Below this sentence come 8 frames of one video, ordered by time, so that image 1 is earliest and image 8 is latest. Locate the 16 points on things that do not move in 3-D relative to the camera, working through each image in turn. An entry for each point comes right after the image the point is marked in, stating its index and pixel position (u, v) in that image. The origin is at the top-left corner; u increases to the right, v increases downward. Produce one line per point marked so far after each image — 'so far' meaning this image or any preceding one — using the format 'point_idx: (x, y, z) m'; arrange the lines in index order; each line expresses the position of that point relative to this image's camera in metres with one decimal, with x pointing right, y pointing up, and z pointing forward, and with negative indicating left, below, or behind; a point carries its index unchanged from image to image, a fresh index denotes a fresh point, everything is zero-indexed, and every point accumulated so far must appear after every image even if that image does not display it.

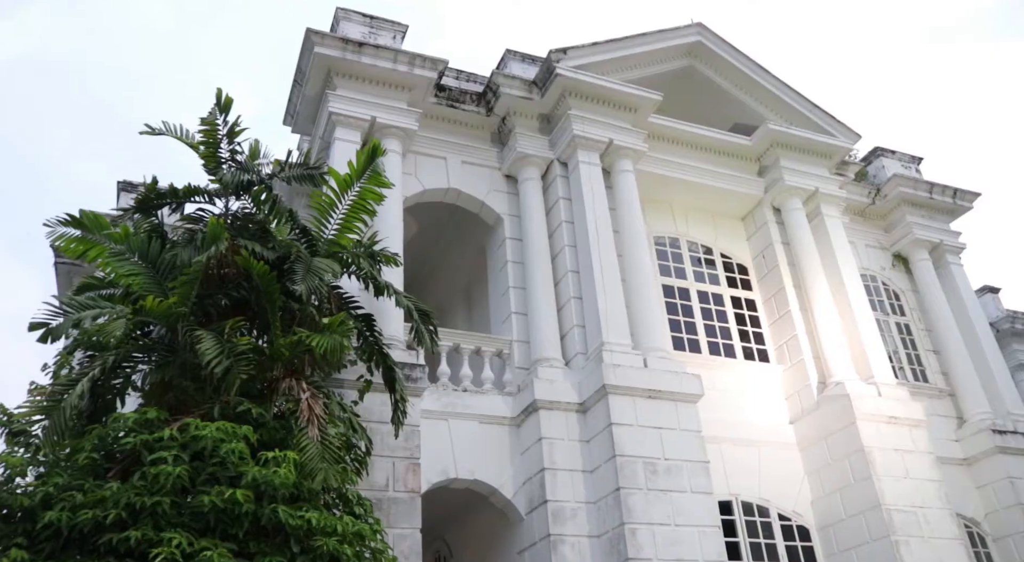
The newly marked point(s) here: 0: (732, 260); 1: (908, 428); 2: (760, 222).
0: (+3.4, +0.3, +13.4) m
1: (+5.2, -1.9, +11.2) m
2: (+3.9, +0.9, +13.5) m
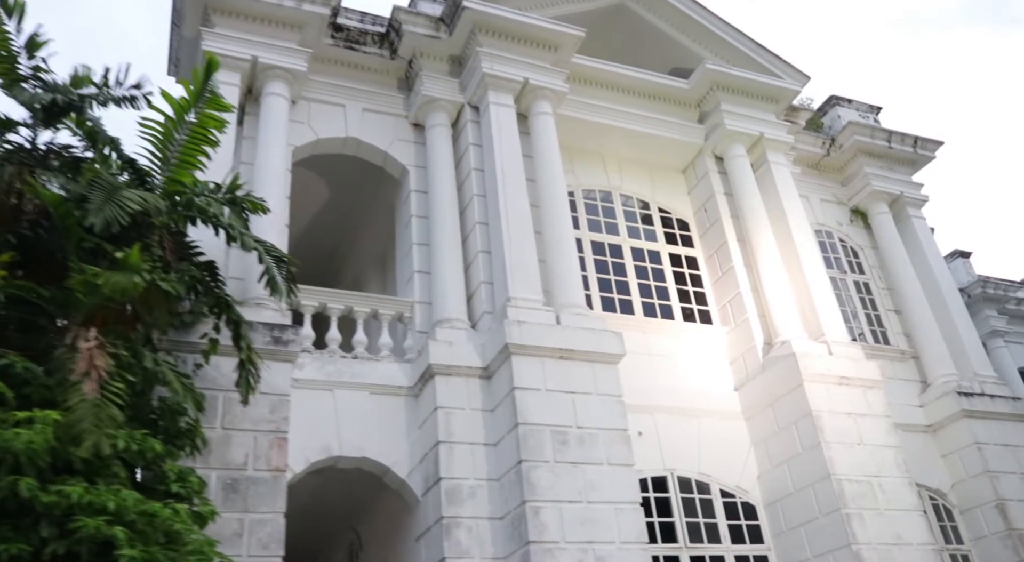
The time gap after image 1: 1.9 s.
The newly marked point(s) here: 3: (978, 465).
0: (+2.3, +0.9, +12.2) m
1: (+4.1, -1.3, +10.0) m
2: (+2.7, +1.6, +12.3) m
3: (+6.0, -2.4, +11.1) m
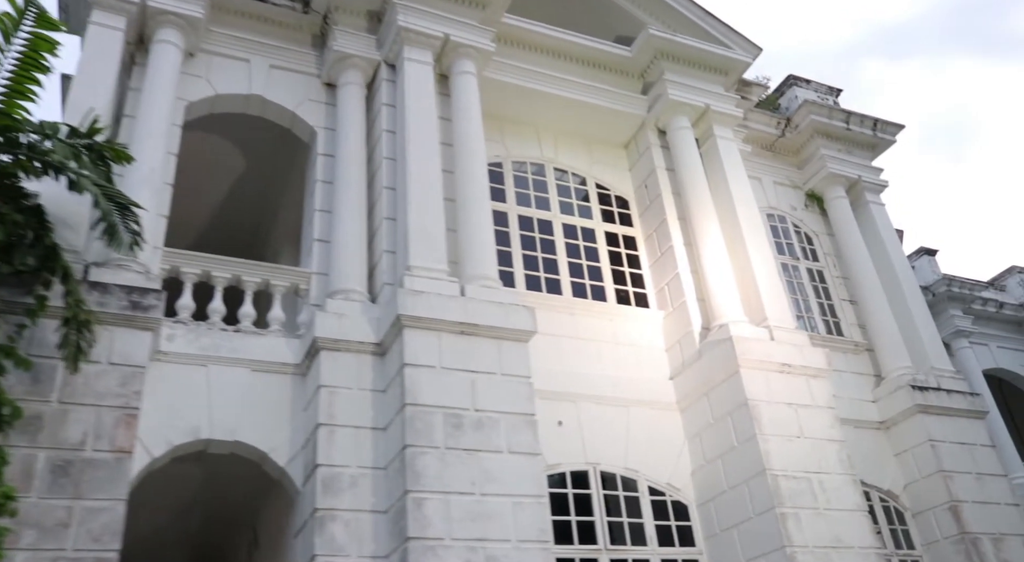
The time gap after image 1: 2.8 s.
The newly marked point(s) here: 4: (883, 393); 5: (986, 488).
0: (+1.3, +1.2, +11.3) m
1: (+3.1, -1.0, +9.1) m
2: (+1.7, +1.8, +11.4) m
3: (+5.0, -2.2, +10.3) m
4: (+4.8, -1.4, +11.0) m
5: (+5.7, -2.5, +10.3) m
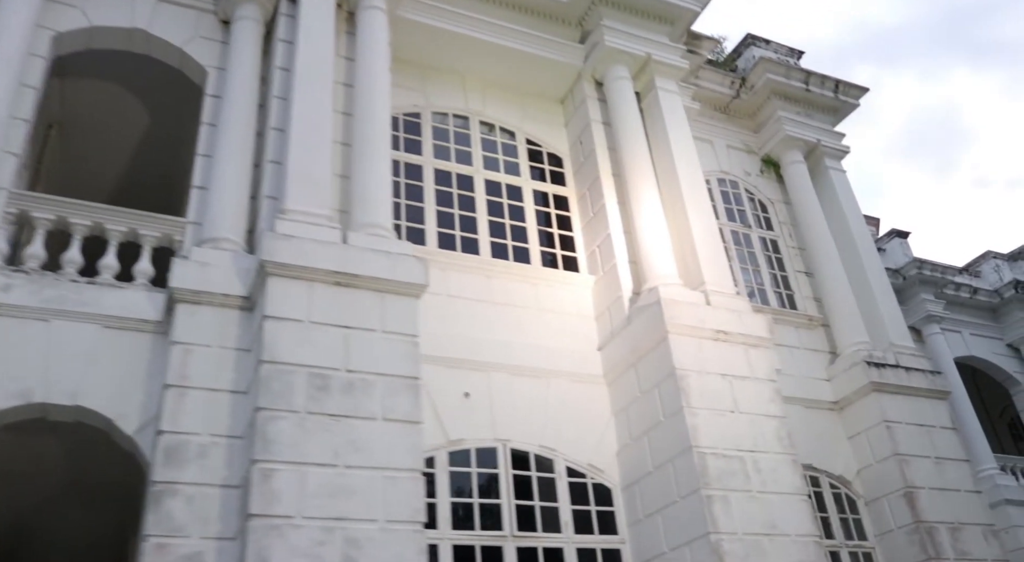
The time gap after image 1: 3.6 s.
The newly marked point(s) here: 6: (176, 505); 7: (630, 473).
0: (+0.4, +1.6, +10.3) m
1: (+2.2, -0.6, +8.1) m
2: (+0.8, +2.2, +10.5) m
3: (+4.1, -1.8, +9.3) m
4: (+3.8, -1.0, +10.1) m
5: (+4.8, -2.1, +9.4) m
6: (-2.3, -1.6, +5.9) m
7: (+1.1, -1.8, +8.1) m
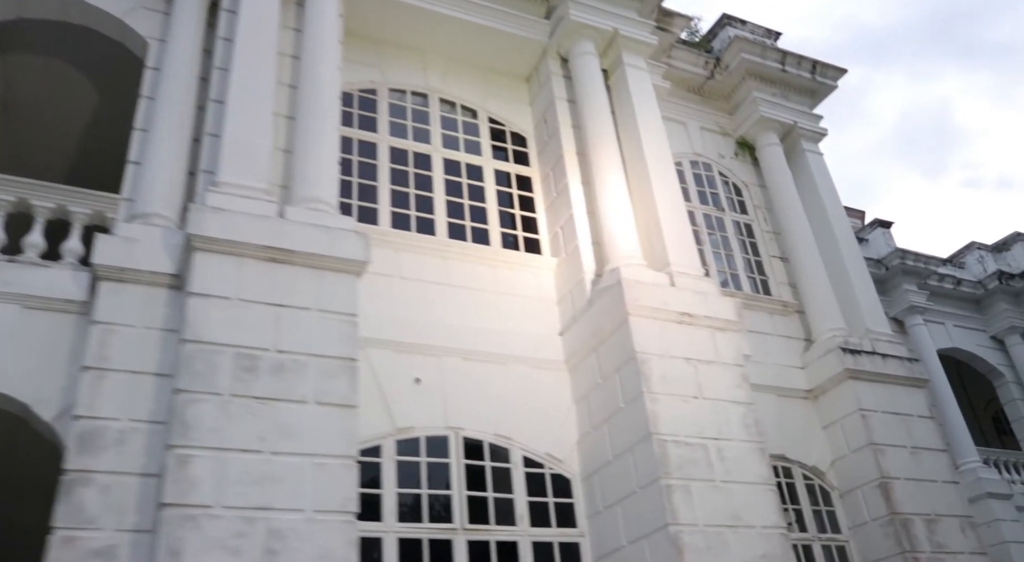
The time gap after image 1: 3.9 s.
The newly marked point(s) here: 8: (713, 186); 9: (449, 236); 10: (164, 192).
0: (-0.1, +1.8, +9.9) m
1: (+1.8, -0.5, +7.8) m
2: (+0.4, +2.4, +10.1) m
3: (+3.7, -1.6, +9.0) m
4: (+3.4, -0.9, +9.7) m
5: (+4.3, -1.9, +9.1) m
6: (-2.7, -1.4, +5.5) m
7: (+0.7, -1.6, +7.7) m
8: (+2.6, +1.2, +10.9) m
9: (-0.6, +0.5, +8.7) m
10: (-2.9, +0.8, +7.1) m
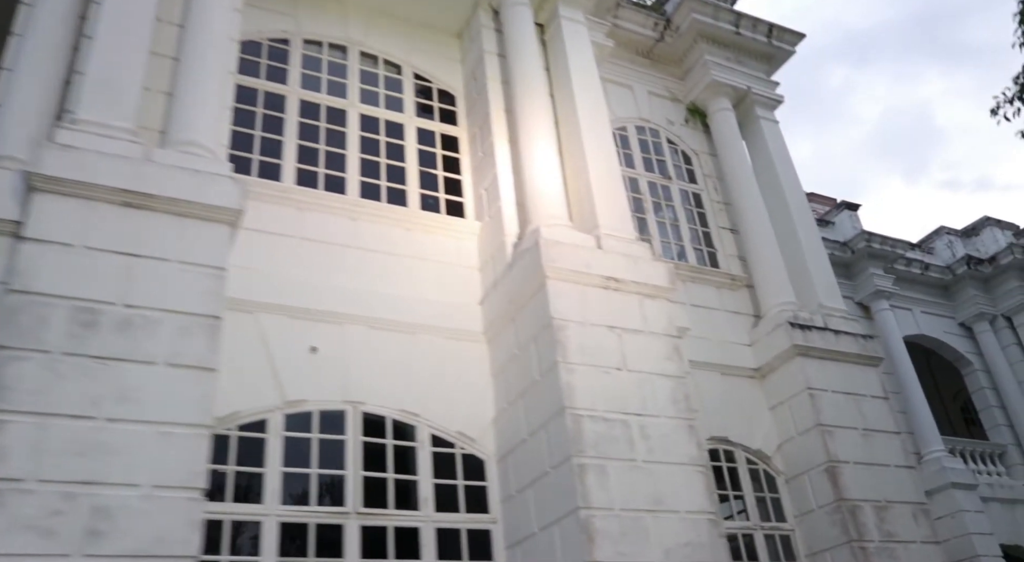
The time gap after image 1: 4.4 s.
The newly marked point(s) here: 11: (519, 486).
0: (-0.9, +2.1, +9.2) m
1: (+1.0, -0.1, +7.1) m
2: (-0.4, +2.7, +9.3) m
3: (+2.9, -1.3, +8.3) m
4: (+2.6, -0.6, +9.1) m
5: (+3.5, -1.6, +8.4) m
6: (-3.4, -1.0, +4.7) m
7: (-0.1, -1.3, +7.0) m
8: (+1.8, +1.5, +10.2) m
9: (-1.4, +0.8, +8.0) m
10: (-3.6, +1.1, +6.3) m
11: (+0.1, -1.6, +6.6) m
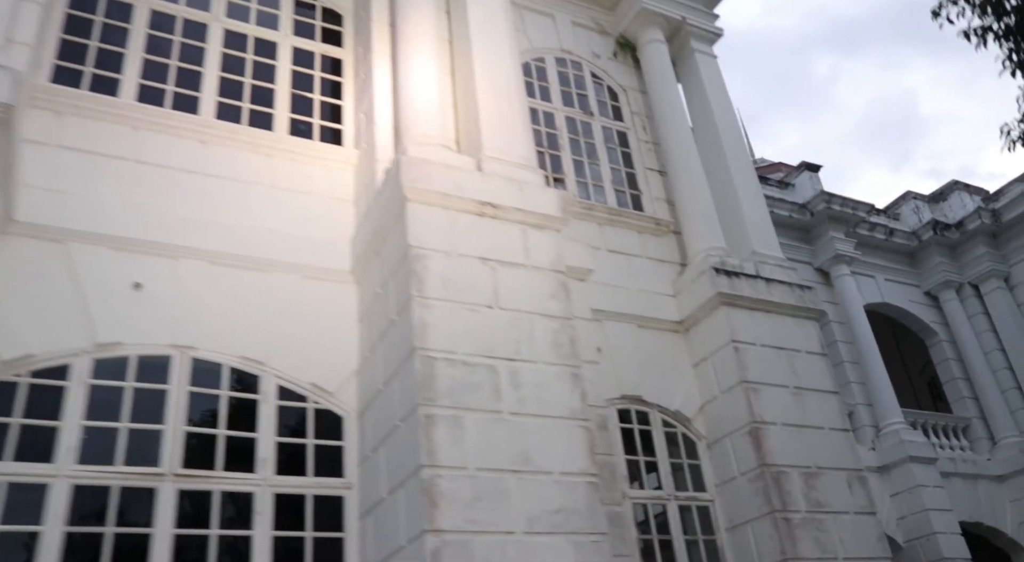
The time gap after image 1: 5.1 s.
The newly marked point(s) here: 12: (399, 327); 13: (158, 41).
0: (-1.9, +2.7, +8.1) m
1: (+0.1, +0.4, +6.1) m
2: (-1.4, +3.3, +8.3) m
3: (+1.9, -0.8, +7.4) m
4: (+1.6, 0.0, +8.1) m
5: (+2.6, -1.1, +7.5) m
6: (-4.4, -0.5, +3.7) m
7: (-1.0, -0.8, +6.0) m
8: (+0.8, +2.1, +9.2) m
9: (-2.4, +1.3, +6.9) m
10: (-4.6, +1.6, +5.3) m
11: (-0.9, -1.1, +5.7) m
12: (-0.7, -0.3, +5.5) m
13: (-2.9, +2.0, +7.1) m
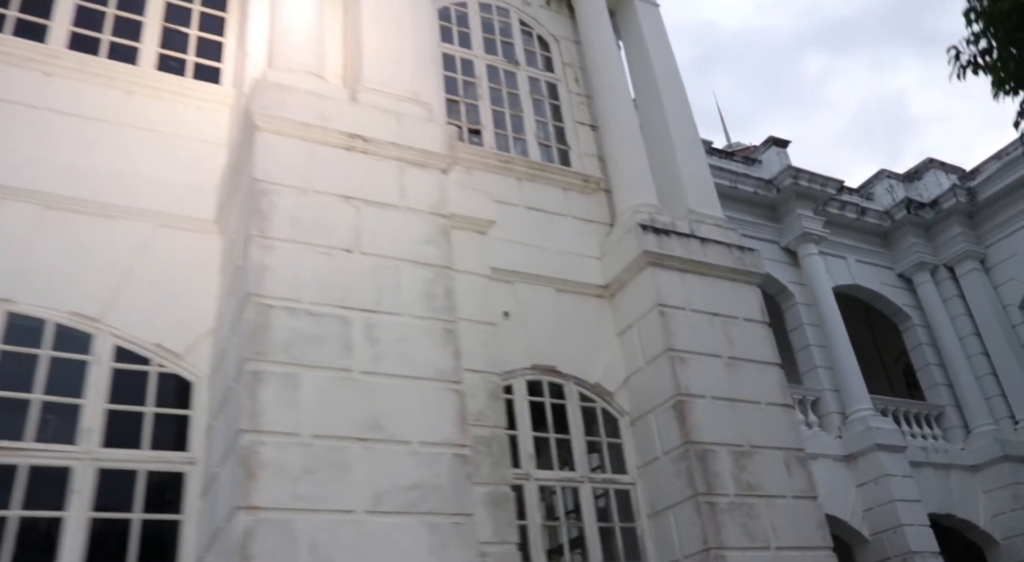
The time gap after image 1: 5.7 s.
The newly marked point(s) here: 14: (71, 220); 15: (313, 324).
0: (-2.6, +3.0, +7.3) m
1: (-0.7, +0.7, +5.3) m
2: (-2.2, +3.6, +7.5) m
3: (+1.1, -0.5, +6.6) m
4: (+0.8, +0.3, +7.3) m
5: (+1.8, -0.8, +6.7) m
6: (-5.1, -0.2, +2.9) m
7: (-1.8, -0.5, +5.2) m
8: (0.0, +2.4, +8.4) m
9: (-3.1, +1.7, +6.1) m
10: (-5.3, +1.9, +4.5) m
11: (-1.7, -0.7, +4.9) m
12: (-1.5, 0.0, +4.7) m
13: (-3.7, +2.3, +6.3) m
14: (-2.8, +0.4, +5.4) m
15: (-1.0, -0.2, +4.5) m
